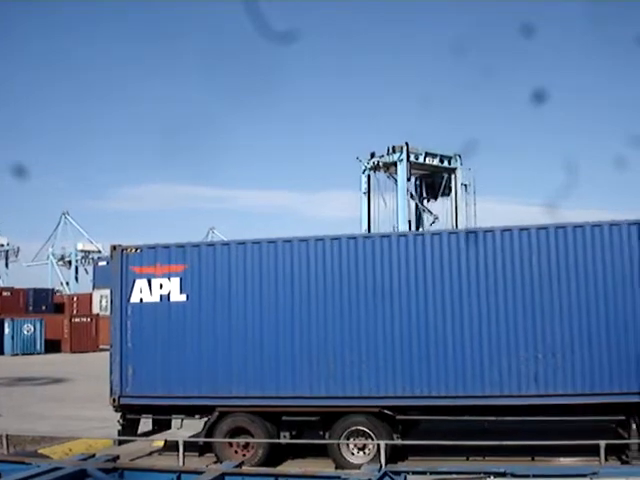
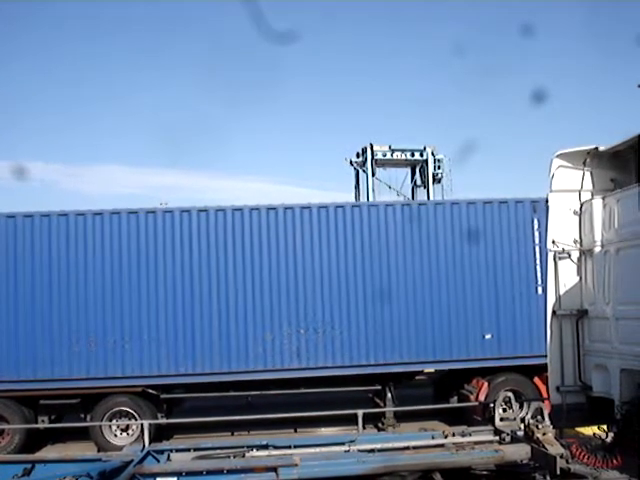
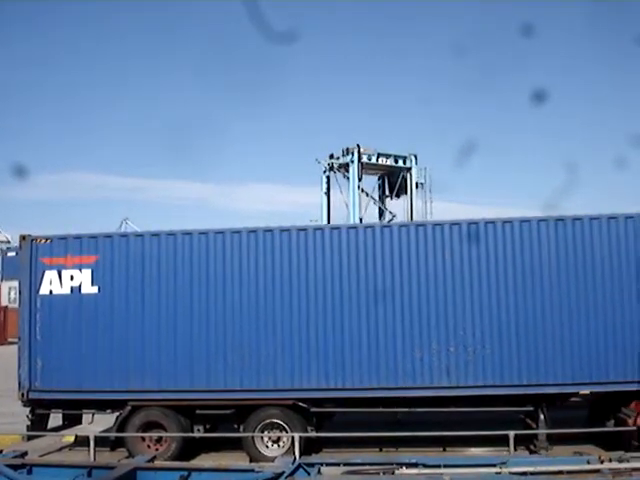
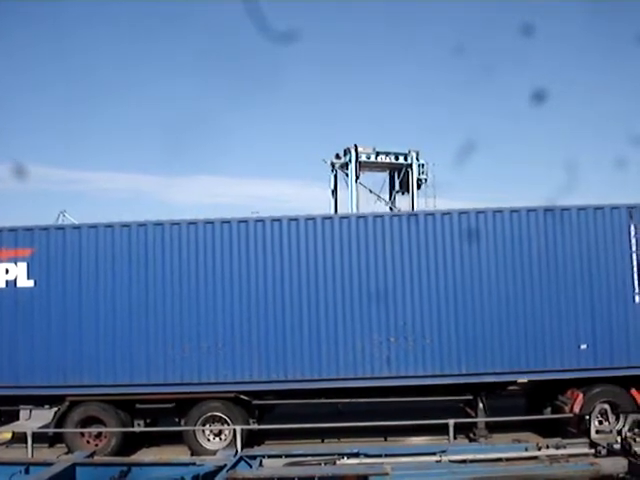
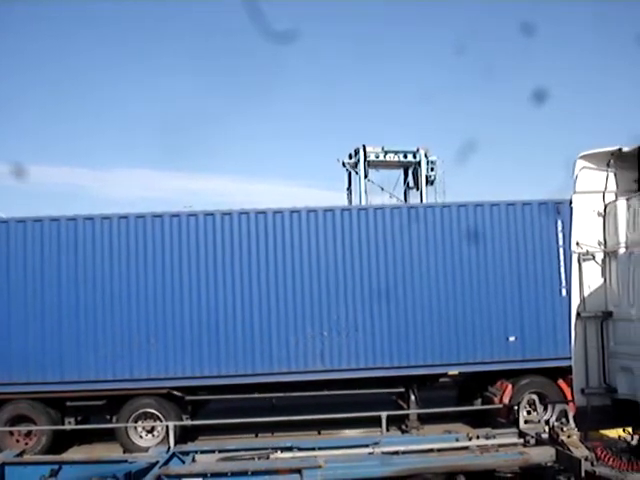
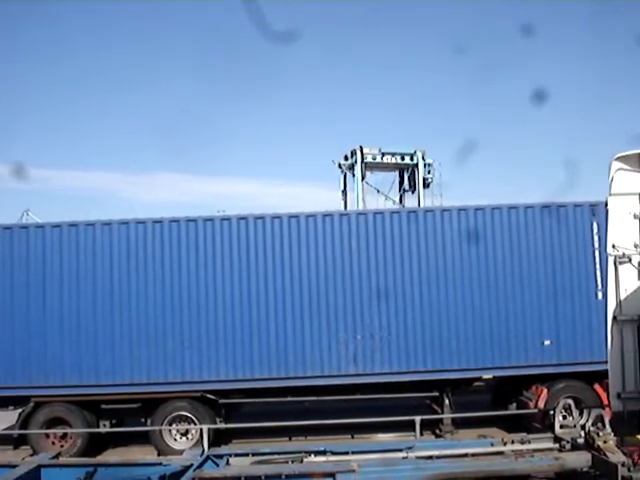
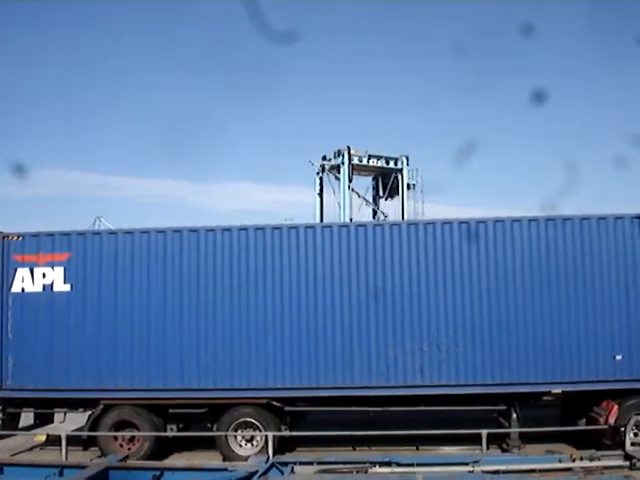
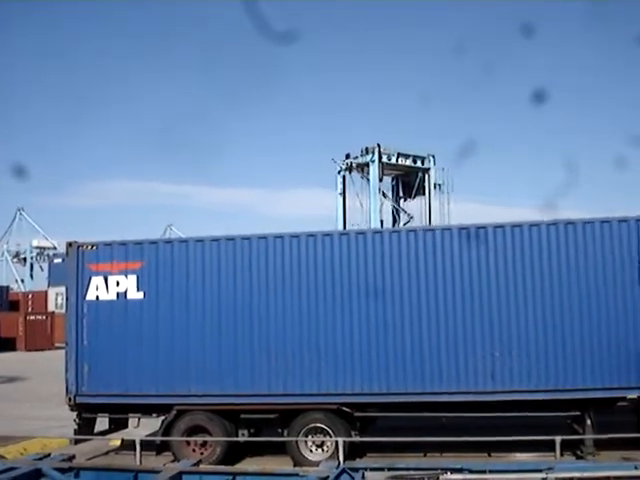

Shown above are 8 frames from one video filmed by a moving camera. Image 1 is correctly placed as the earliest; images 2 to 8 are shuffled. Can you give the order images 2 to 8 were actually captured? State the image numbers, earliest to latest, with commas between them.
8, 3, 7, 4, 6, 5, 2
